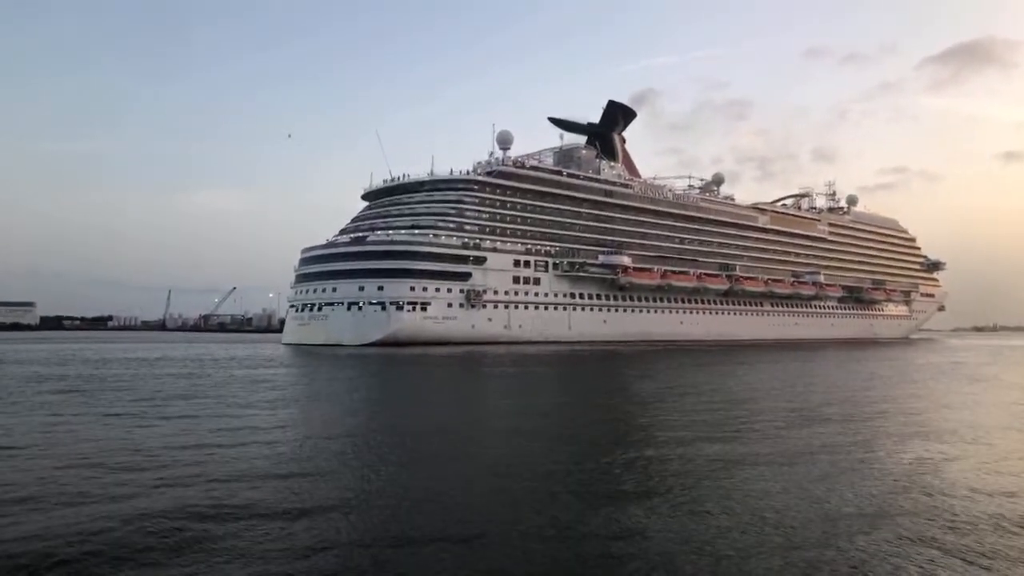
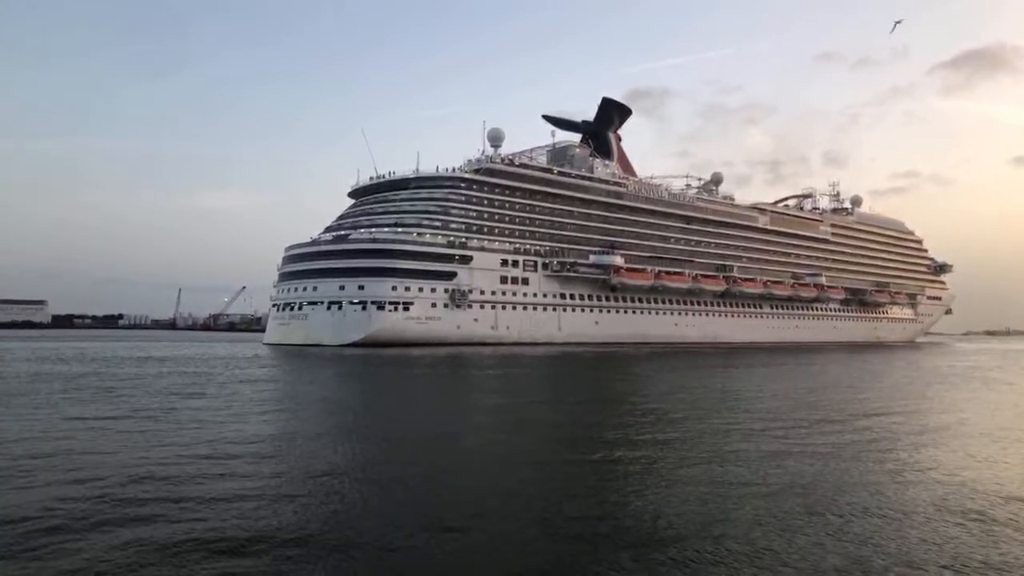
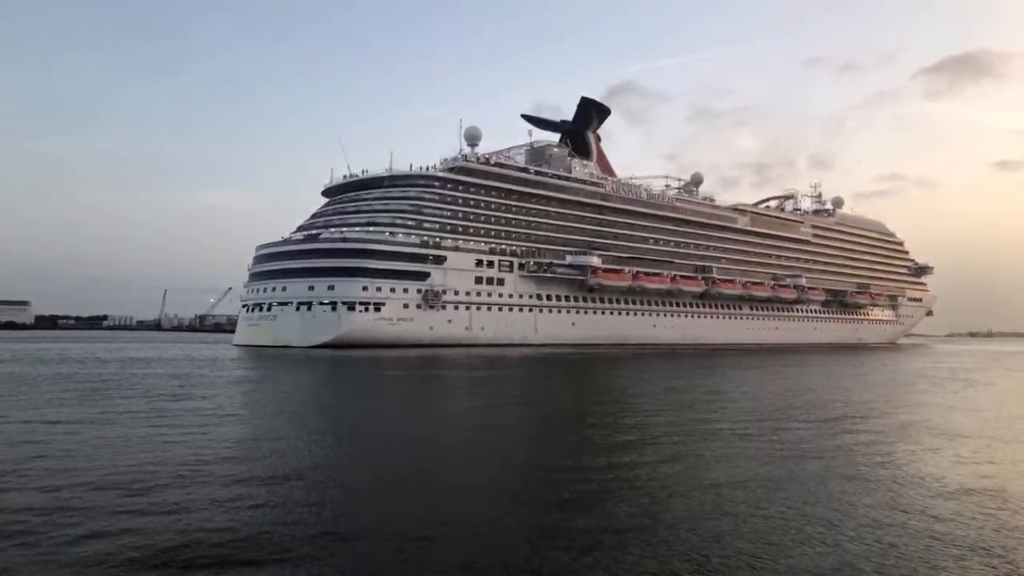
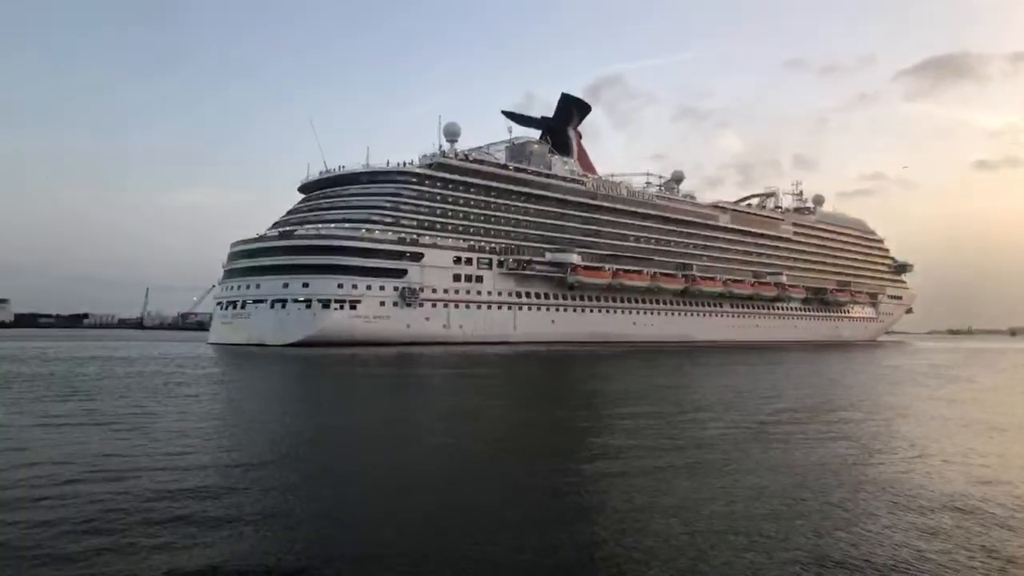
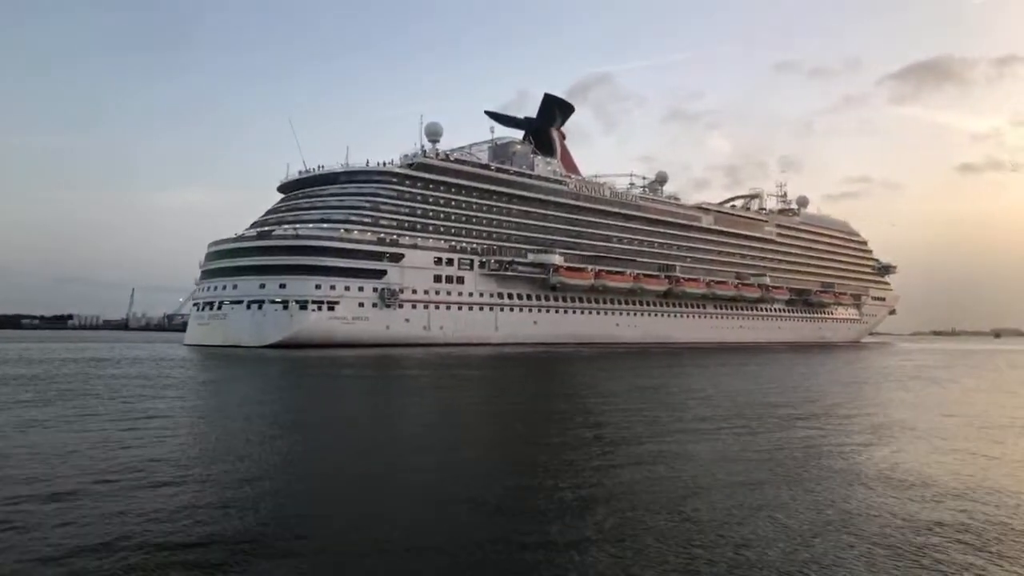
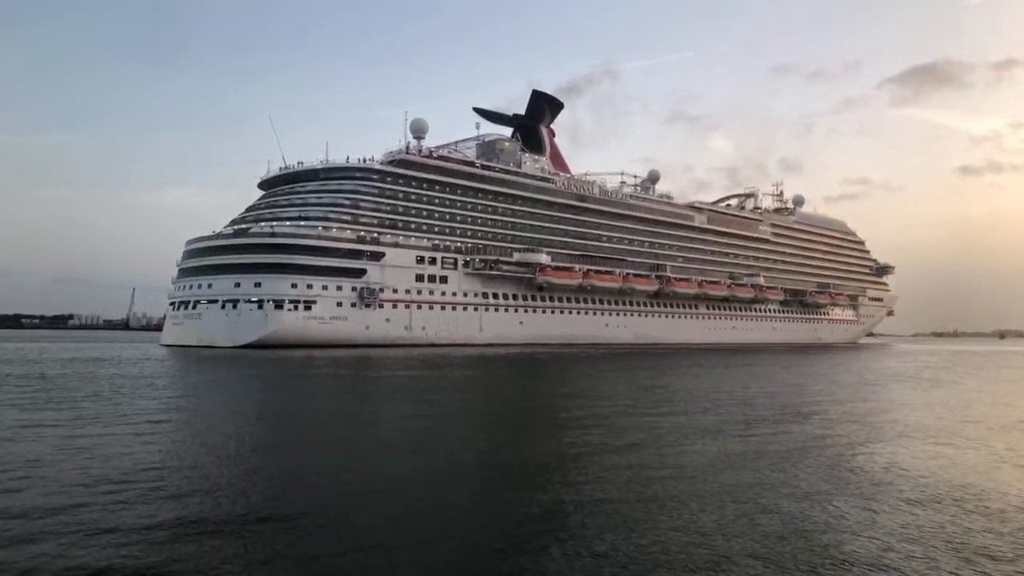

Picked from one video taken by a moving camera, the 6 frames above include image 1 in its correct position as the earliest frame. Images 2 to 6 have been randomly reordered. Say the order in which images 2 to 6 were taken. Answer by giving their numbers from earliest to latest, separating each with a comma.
2, 3, 4, 5, 6
